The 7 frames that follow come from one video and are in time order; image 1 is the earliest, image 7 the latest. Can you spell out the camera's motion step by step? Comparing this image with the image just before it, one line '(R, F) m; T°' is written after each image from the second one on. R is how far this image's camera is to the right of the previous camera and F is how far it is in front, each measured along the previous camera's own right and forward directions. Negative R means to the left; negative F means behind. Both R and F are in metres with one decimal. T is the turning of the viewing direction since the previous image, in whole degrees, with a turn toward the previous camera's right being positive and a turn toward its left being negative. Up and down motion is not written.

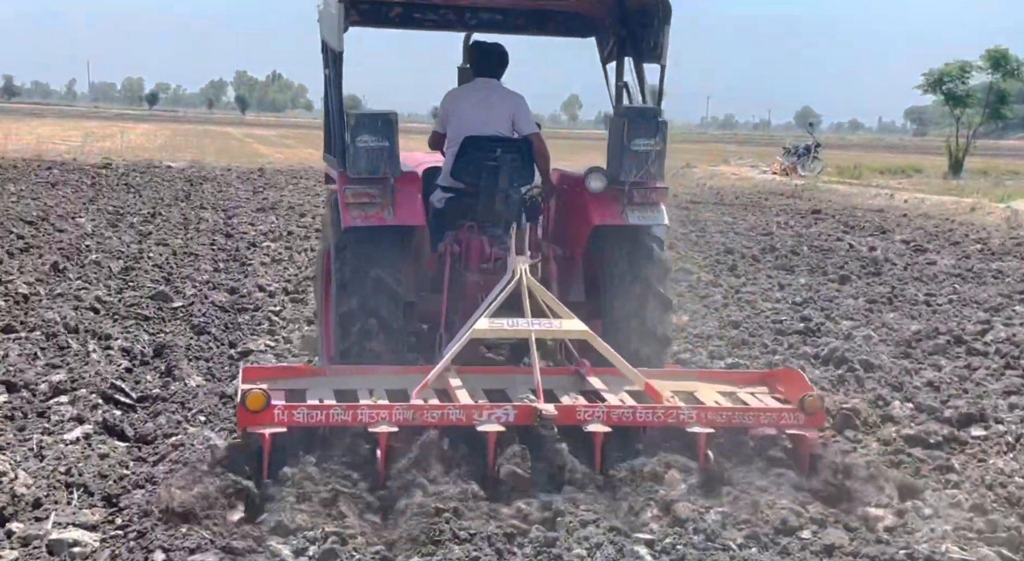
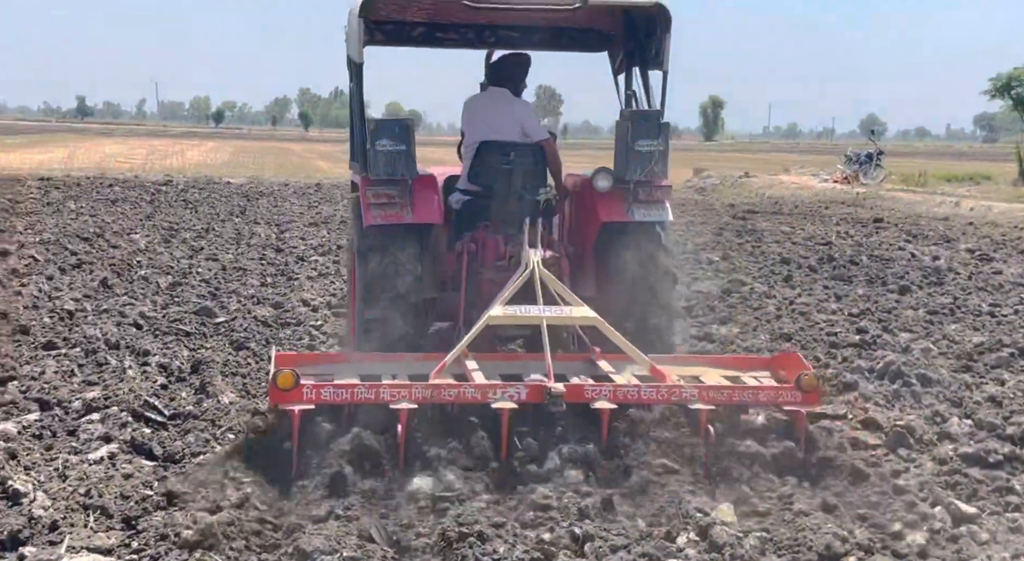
(+0.1, +0.2) m; -3°
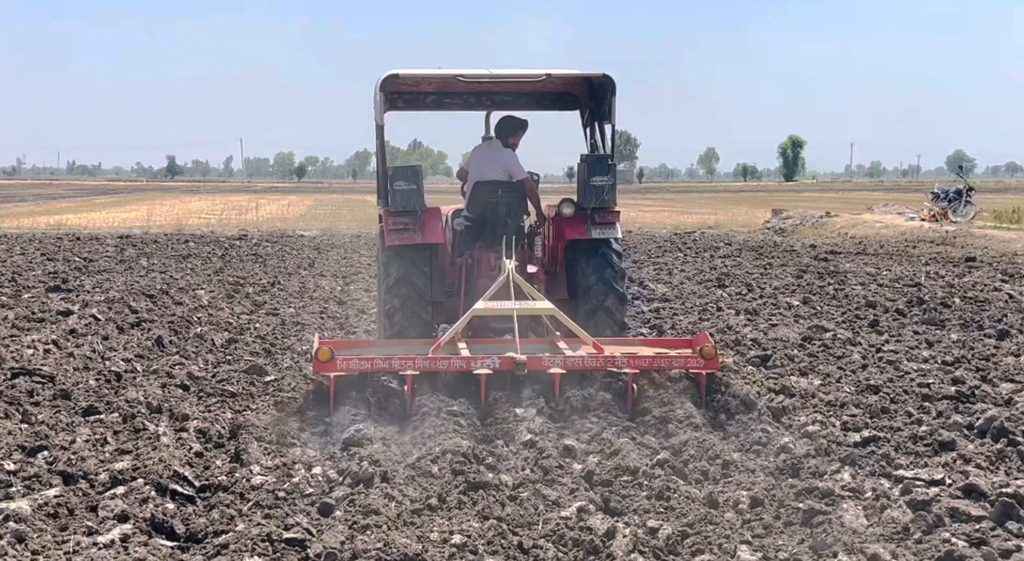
(+0.1, +0.6) m; -4°
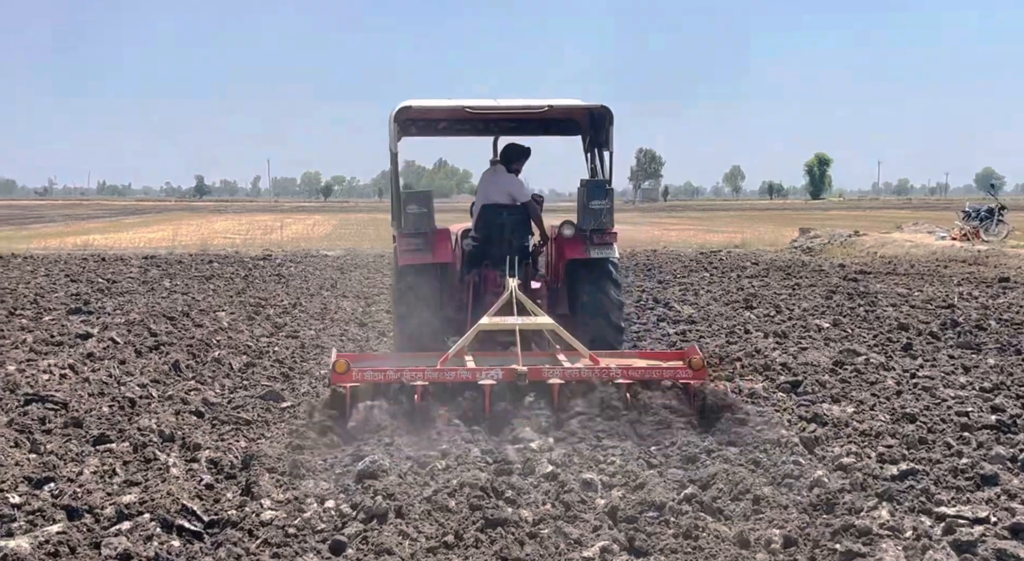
(0.0, +0.3) m; -1°
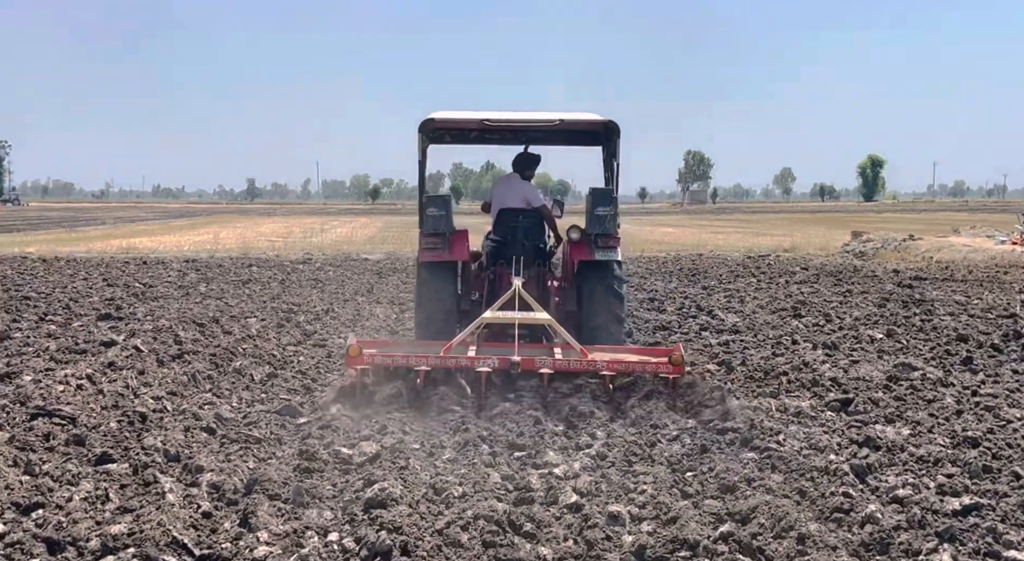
(+0.1, +0.6) m; -2°
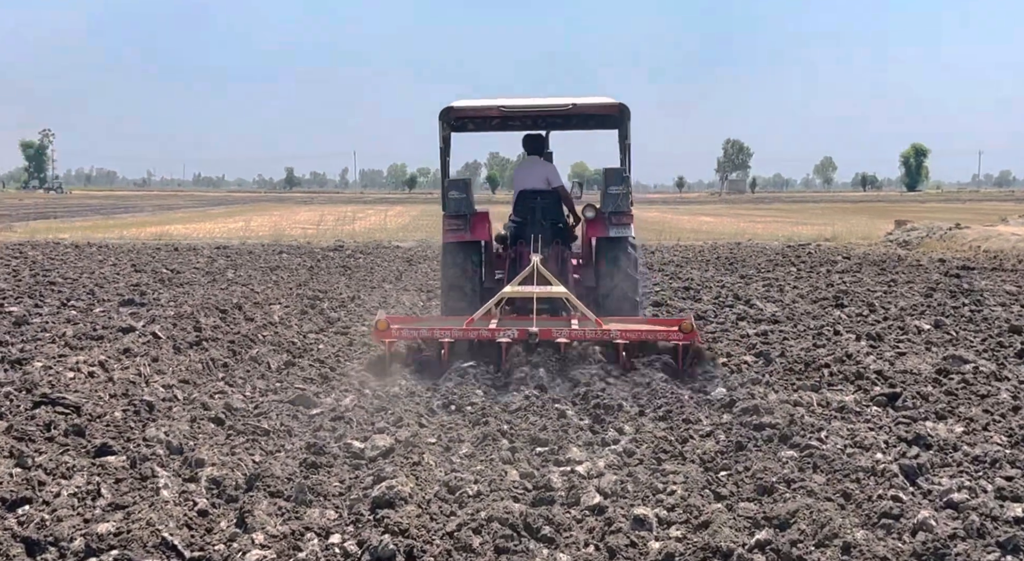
(+0.1, +0.5) m; -2°
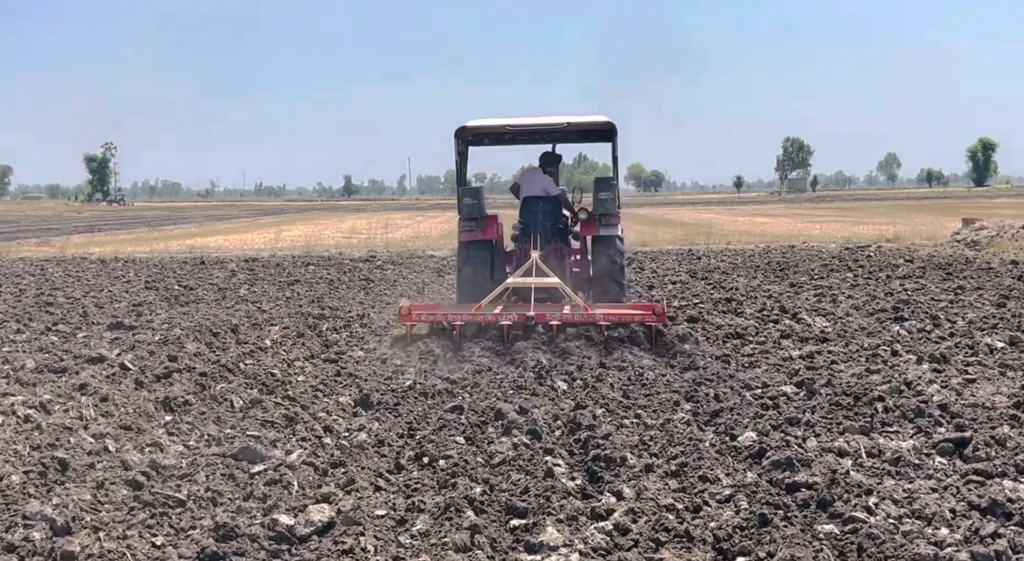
(+0.4, +1.6) m; -3°
